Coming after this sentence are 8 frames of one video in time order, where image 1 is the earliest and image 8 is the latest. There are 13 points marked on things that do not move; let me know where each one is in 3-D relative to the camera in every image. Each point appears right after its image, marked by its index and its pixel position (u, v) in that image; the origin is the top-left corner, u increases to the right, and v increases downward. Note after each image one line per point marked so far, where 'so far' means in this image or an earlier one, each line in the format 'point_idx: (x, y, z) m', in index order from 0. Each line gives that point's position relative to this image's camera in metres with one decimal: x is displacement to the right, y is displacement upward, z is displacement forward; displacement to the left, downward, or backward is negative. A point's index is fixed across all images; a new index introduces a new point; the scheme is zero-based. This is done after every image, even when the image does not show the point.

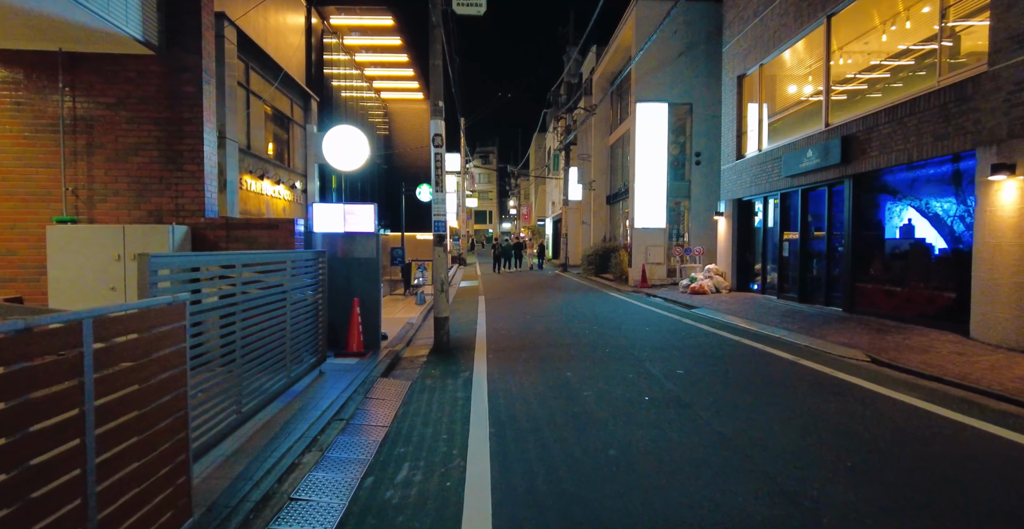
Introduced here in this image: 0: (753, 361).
0: (+3.6, -1.5, +8.2) m
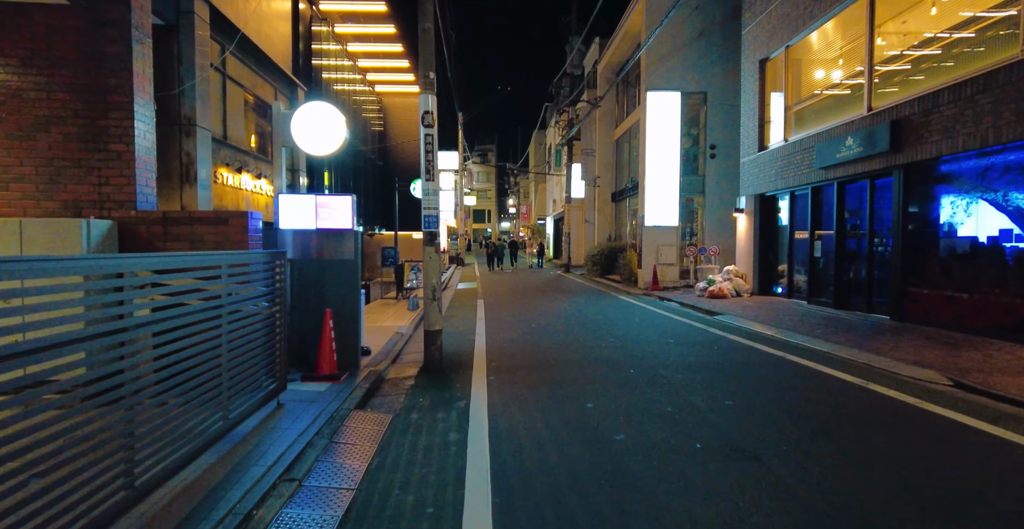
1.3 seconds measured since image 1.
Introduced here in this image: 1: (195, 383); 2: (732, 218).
0: (+3.6, -1.5, +6.8) m
1: (-2.5, -0.9, +4.3) m
2: (+7.5, +1.6, +19.0) m
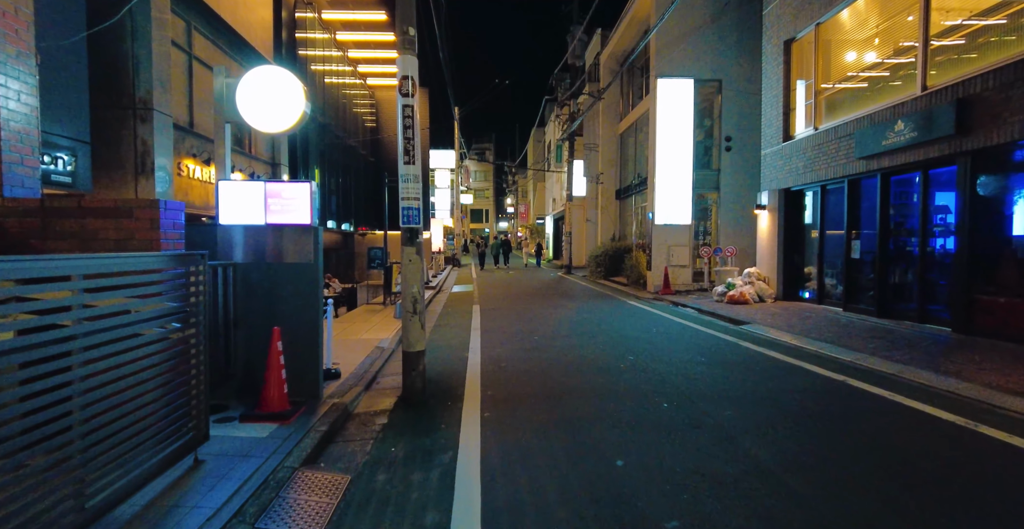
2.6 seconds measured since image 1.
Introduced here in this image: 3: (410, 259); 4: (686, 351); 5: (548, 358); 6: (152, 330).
0: (+3.7, -1.6, +5.4) m
1: (-2.5, -1.0, +2.8) m
2: (+7.4, +1.5, +17.6) m
3: (-1.1, +0.1, +5.9) m
4: (+2.8, -1.4, +8.8) m
5: (+0.6, -1.4, +8.2) m
6: (-2.5, -0.5, +3.8) m
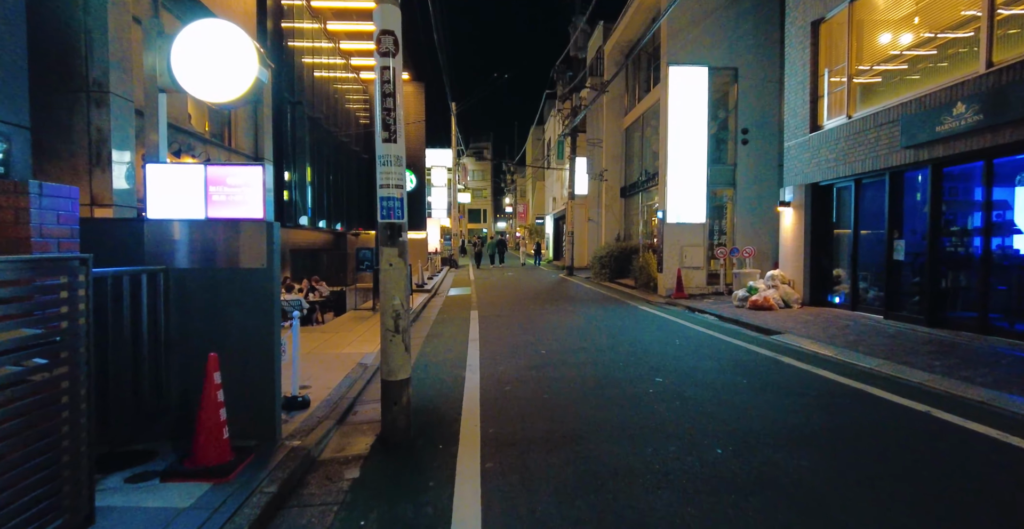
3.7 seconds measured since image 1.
0: (+3.7, -1.6, +4.2) m
1: (-2.4, -1.0, +1.6) m
2: (+7.5, +1.5, +16.4) m
3: (-1.0, 0.0, +4.7) m
4: (+2.8, -1.4, +7.5) m
5: (+0.6, -1.4, +7.0) m
6: (-2.4, -0.5, +2.6) m
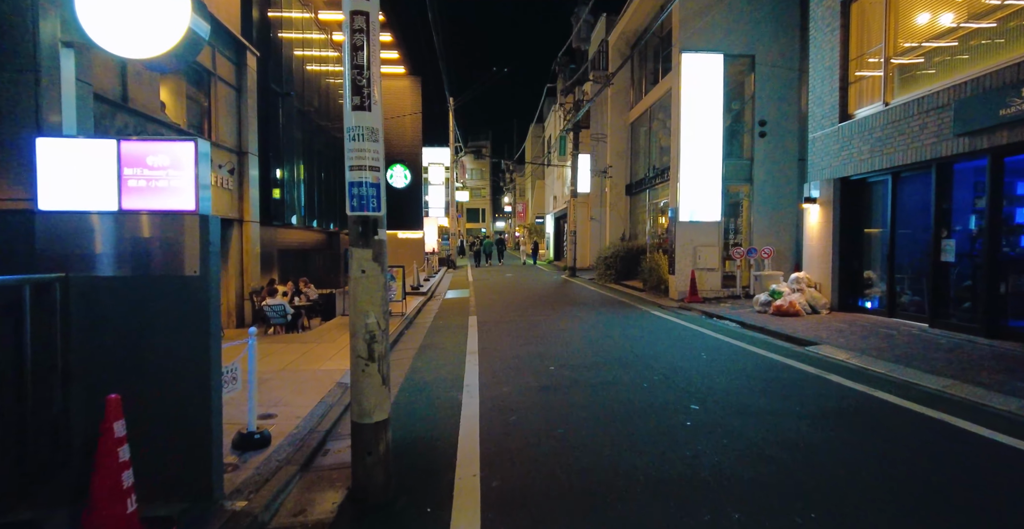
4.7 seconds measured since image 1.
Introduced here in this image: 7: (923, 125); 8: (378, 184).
0: (+3.8, -1.6, +3.1) m
1: (-2.3, -1.1, +0.5) m
2: (+7.5, +1.4, +15.3) m
3: (-1.0, 0.0, +3.6) m
4: (+2.9, -1.5, +6.5) m
5: (+0.7, -1.5, +5.9) m
6: (-2.3, -0.5, +1.5) m
7: (+7.0, +2.4, +9.5) m
8: (-0.9, +0.5, +3.7) m
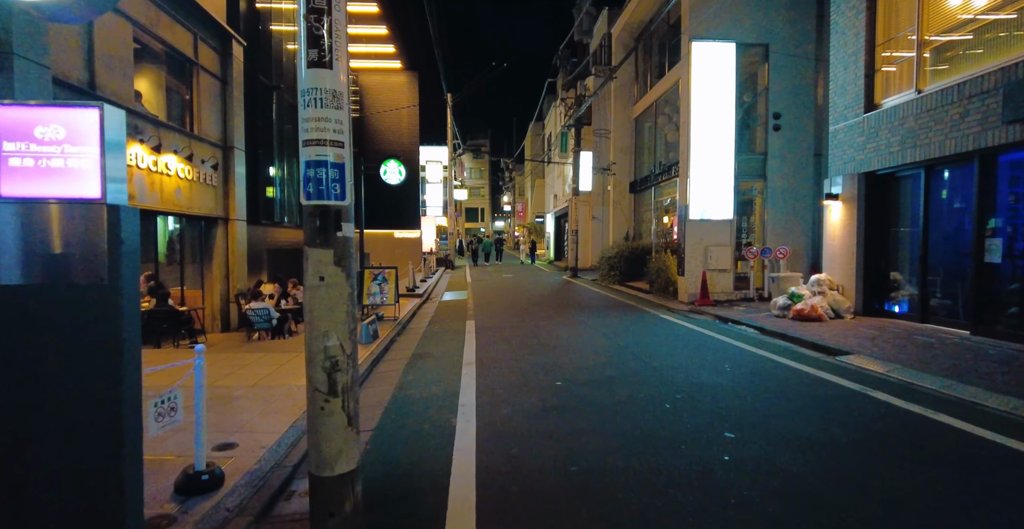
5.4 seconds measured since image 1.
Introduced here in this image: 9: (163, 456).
0: (+3.8, -1.7, +2.3) m
1: (-2.3, -1.1, -0.3) m
2: (+7.5, +1.4, +14.5) m
3: (-0.9, -0.1, +2.8) m
4: (+2.9, -1.5, +5.6) m
5: (+0.7, -1.5, +5.0) m
6: (-2.3, -0.6, +0.6) m
7: (+7.0, +2.4, +8.6) m
8: (-0.9, +0.5, +2.8) m
9: (-2.7, -1.5, +4.3) m
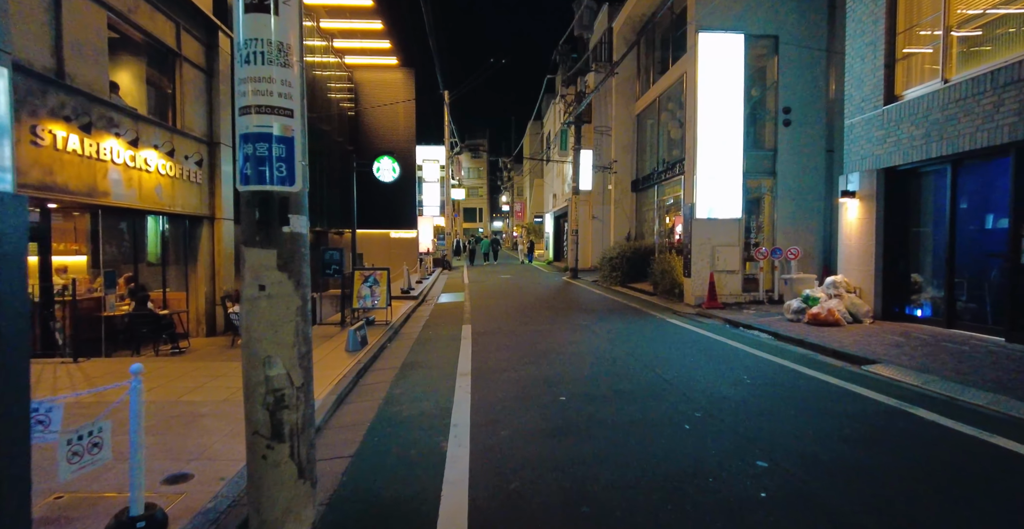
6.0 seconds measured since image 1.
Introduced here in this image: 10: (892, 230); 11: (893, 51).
0: (+3.8, -1.7, +1.6) m
1: (-2.3, -1.1, -1.0) m
2: (+7.5, +1.4, +13.9) m
3: (-0.9, -0.1, +2.1) m
4: (+2.9, -1.5, +5.0) m
5: (+0.7, -1.5, +4.4) m
6: (-2.3, -0.6, 0.0) m
7: (+7.0, +2.4, +8.0) m
8: (-0.9, +0.5, +2.2) m
9: (-2.7, -1.5, +3.7) m
10: (+7.1, +0.6, +10.3) m
11: (+7.1, +4.0, +10.3) m
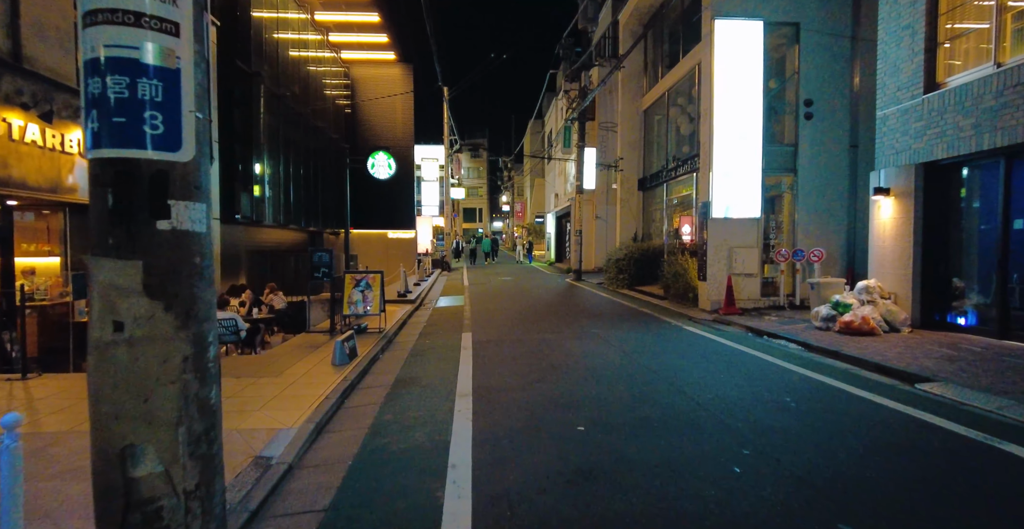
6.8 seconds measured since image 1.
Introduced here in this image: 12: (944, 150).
0: (+3.9, -1.7, +0.7) m
1: (-2.2, -1.2, -1.9) m
2: (+7.5, +1.3, +13.0) m
3: (-0.9, -0.1, +1.2) m
4: (+3.0, -1.6, +4.1) m
5: (+0.8, -1.6, +3.5) m
6: (-2.2, -0.6, -0.9) m
7: (+7.1, +2.3, +7.1) m
8: (-0.8, +0.4, +1.3) m
9: (-2.6, -1.6, +2.8) m
10: (+7.2, +0.6, +9.5) m
11: (+7.1, +3.9, +9.4) m
12: (+7.0, +1.9, +9.0) m
